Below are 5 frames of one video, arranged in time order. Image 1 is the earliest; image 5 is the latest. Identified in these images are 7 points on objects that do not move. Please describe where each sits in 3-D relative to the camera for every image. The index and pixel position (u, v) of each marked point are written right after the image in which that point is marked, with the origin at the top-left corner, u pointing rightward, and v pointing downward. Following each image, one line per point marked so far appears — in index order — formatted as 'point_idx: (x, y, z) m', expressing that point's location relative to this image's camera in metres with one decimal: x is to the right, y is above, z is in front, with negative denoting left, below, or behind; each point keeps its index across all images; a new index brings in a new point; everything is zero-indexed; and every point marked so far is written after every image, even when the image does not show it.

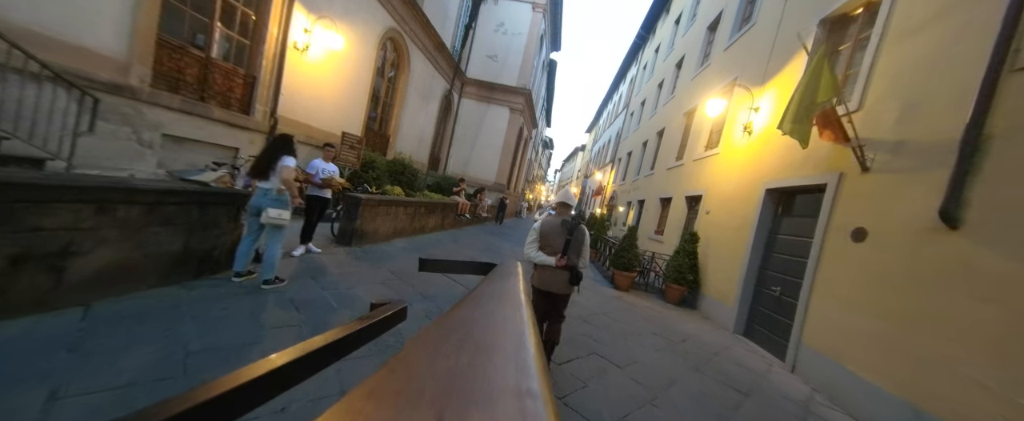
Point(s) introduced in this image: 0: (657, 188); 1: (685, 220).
0: (+5.8, +0.9, +13.1) m
1: (+5.3, -0.3, +10.0) m
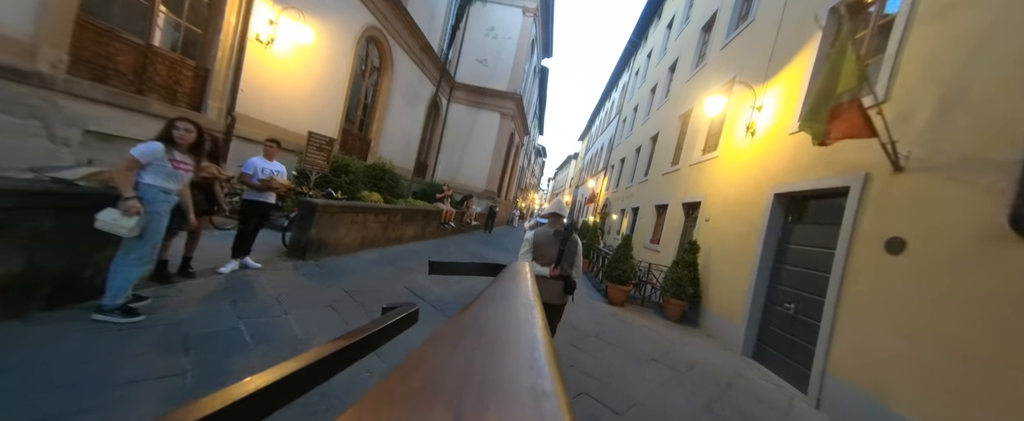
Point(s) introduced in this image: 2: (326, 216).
0: (+5.3, +0.6, +12.5) m
1: (+4.9, -0.5, +9.3) m
2: (-3.2, -0.1, +5.6) m
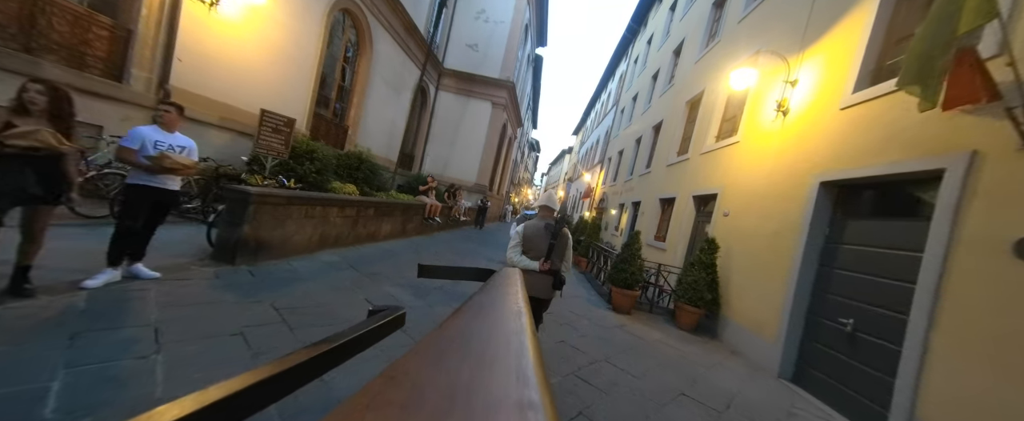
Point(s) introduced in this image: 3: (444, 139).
0: (+5.0, +0.8, +11.4) m
1: (+4.6, -0.4, +8.3) m
2: (-3.3, 0.0, +4.4) m
3: (-4.0, +4.2, +19.4) m
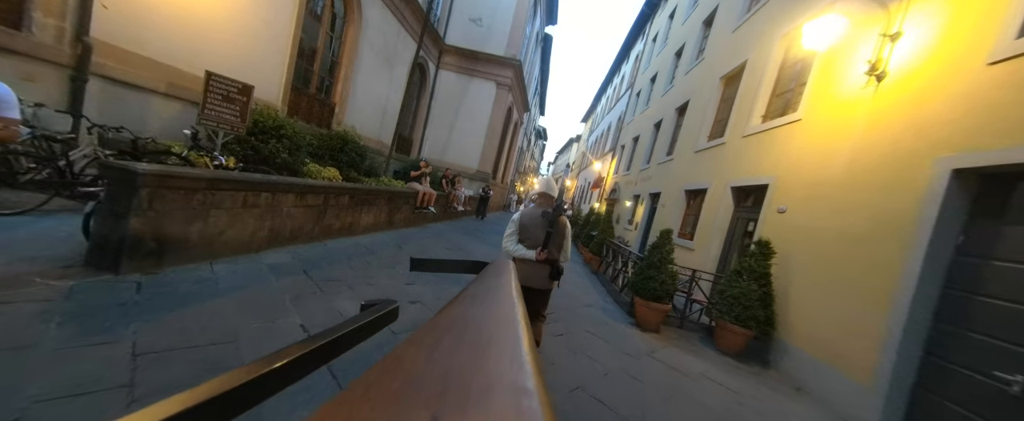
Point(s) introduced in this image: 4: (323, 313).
0: (+5.1, +1.0, +10.0) m
1: (+4.7, -0.2, +7.0) m
2: (-3.3, +0.2, +3.2) m
3: (-3.7, +4.8, +18.0) m
4: (-1.9, -1.0, +3.2) m
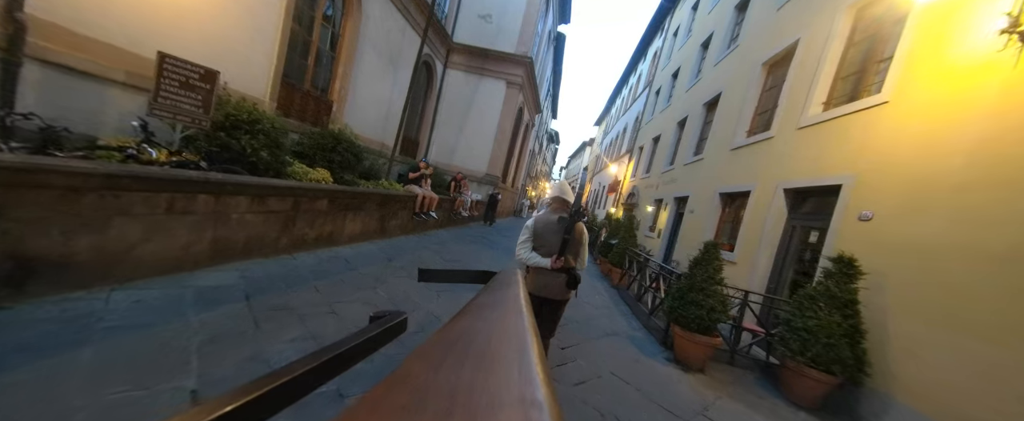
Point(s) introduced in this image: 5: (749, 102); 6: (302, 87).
0: (+5.4, +0.9, +8.8) m
1: (+4.8, -0.3, +5.8) m
2: (-3.3, +0.1, +2.3) m
3: (-3.1, +4.5, +17.1) m
4: (-1.8, -1.1, +2.2) m
5: (+5.8, +2.6, +8.0) m
6: (-6.0, +3.6, +9.5) m
